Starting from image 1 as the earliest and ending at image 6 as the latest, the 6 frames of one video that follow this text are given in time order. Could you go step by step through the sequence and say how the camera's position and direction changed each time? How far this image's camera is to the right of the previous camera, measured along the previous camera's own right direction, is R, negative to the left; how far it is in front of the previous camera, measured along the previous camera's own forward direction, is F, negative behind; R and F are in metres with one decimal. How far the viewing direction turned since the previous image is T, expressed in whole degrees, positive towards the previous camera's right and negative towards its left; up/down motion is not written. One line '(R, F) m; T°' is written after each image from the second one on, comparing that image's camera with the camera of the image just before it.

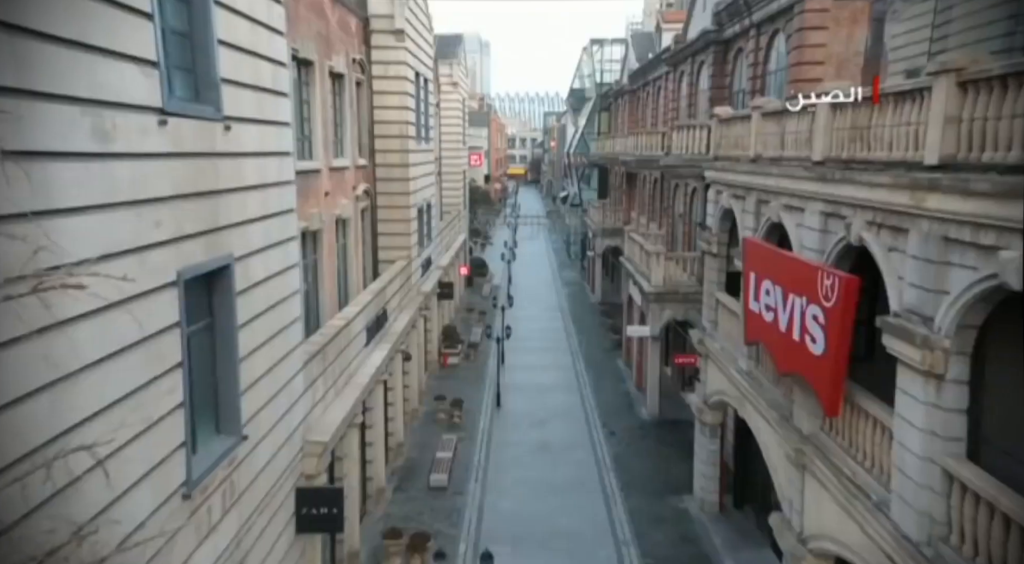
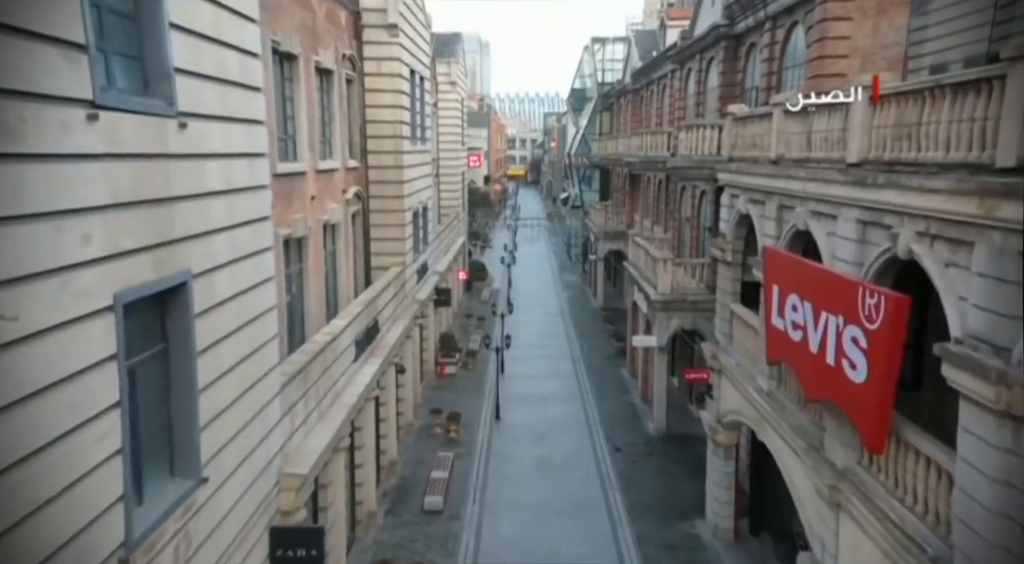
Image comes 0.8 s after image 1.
(0.0, +1.1) m; 0°
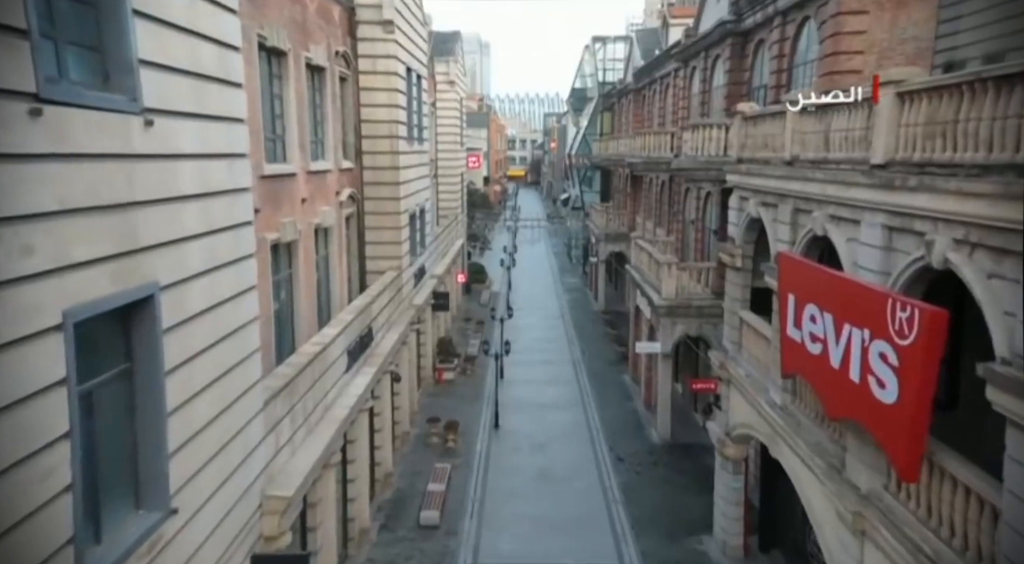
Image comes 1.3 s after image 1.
(0.0, +0.7) m; 0°
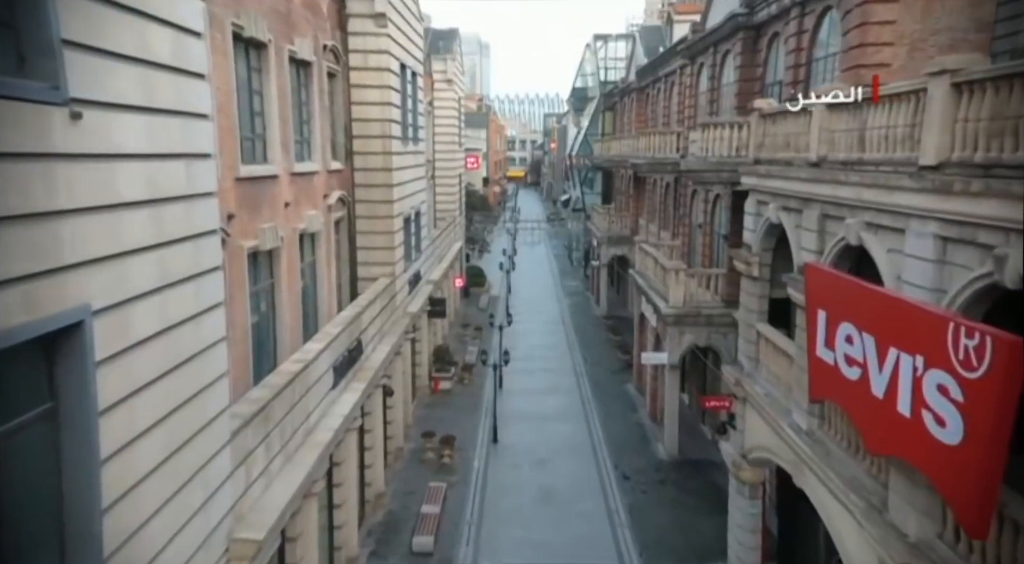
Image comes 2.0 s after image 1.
(0.0, +1.1) m; 0°
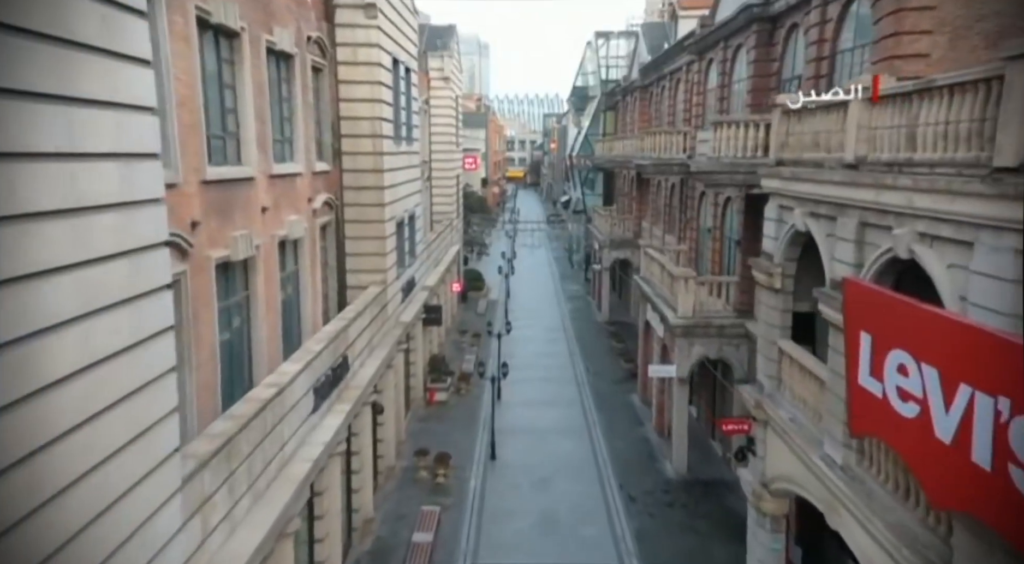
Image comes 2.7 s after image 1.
(0.0, +1.2) m; 0°
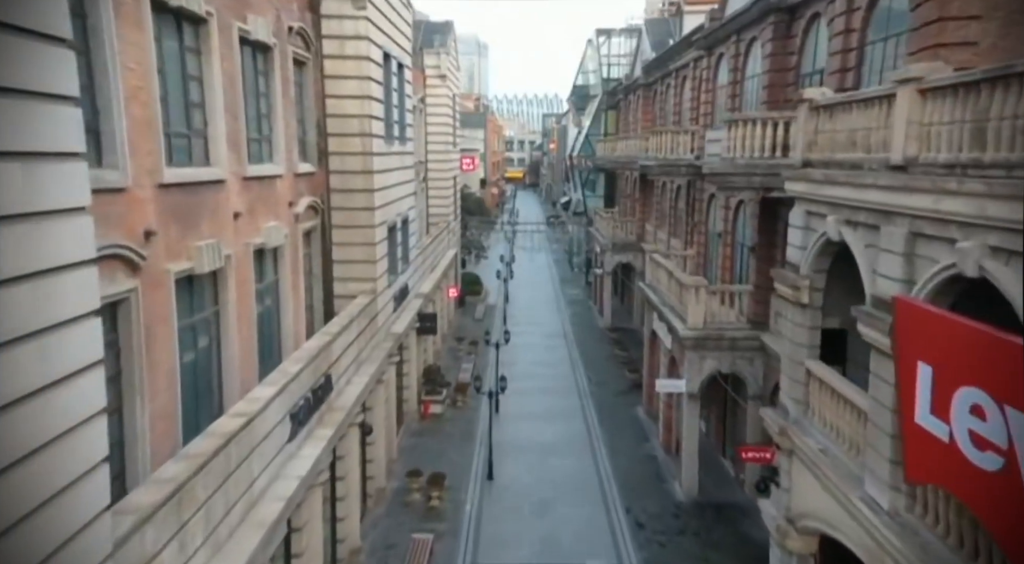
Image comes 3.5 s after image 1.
(0.0, +1.2) m; 0°
